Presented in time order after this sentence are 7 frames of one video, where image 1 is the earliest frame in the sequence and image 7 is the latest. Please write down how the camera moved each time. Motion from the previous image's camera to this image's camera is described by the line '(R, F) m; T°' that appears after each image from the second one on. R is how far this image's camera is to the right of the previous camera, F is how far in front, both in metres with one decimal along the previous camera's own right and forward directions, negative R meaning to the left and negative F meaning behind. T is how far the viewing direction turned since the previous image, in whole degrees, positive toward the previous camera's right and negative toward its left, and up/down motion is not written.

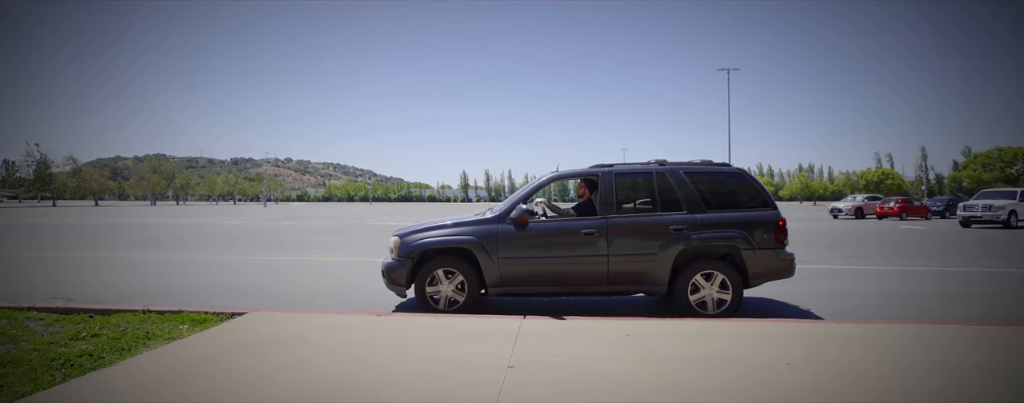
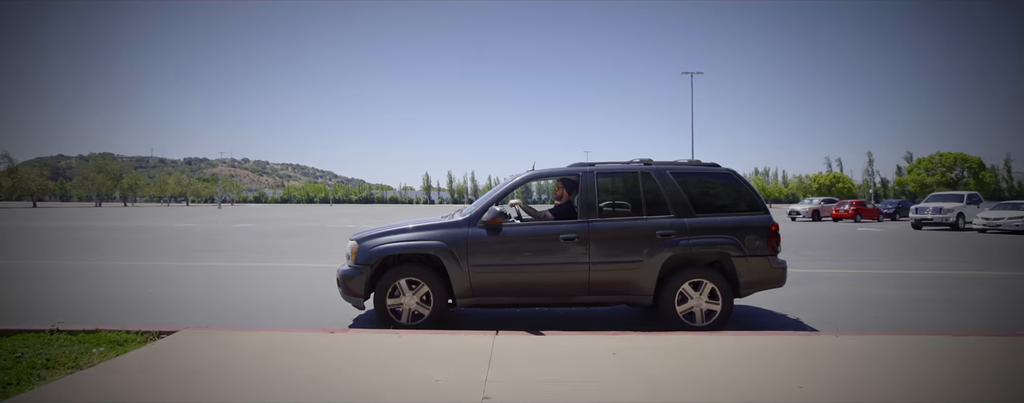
(-0.1, +0.6) m; +4°
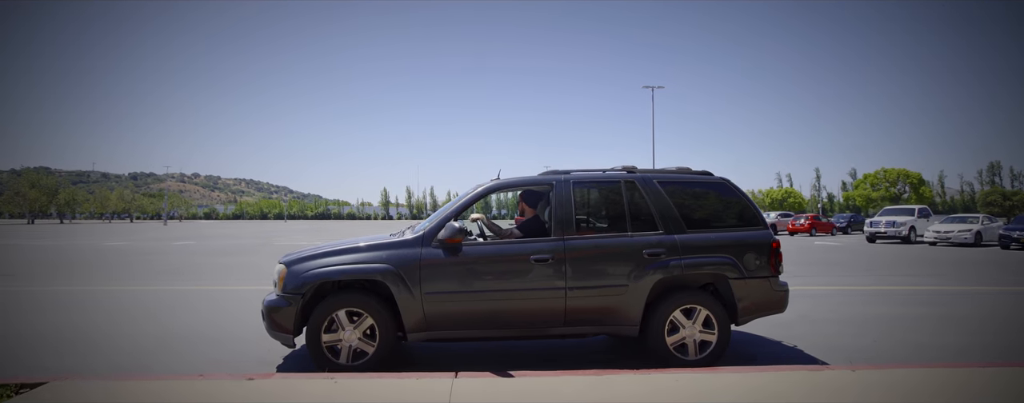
(0.0, +0.8) m; +4°
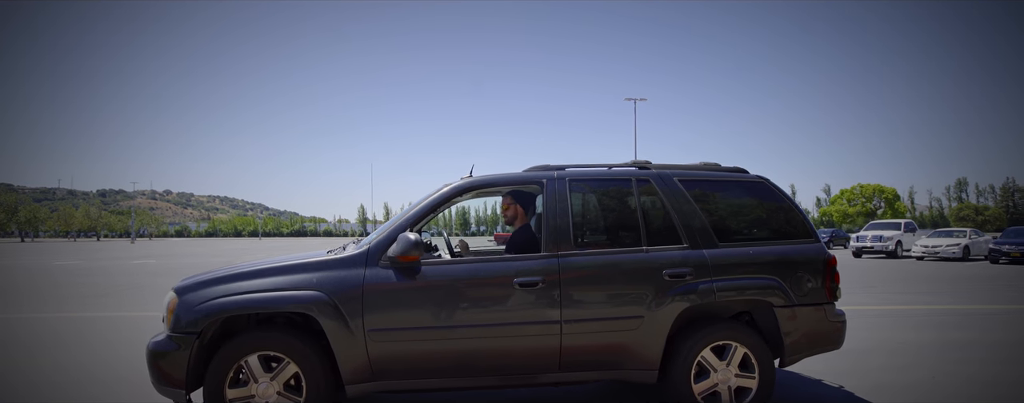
(0.0, +1.1) m; +2°
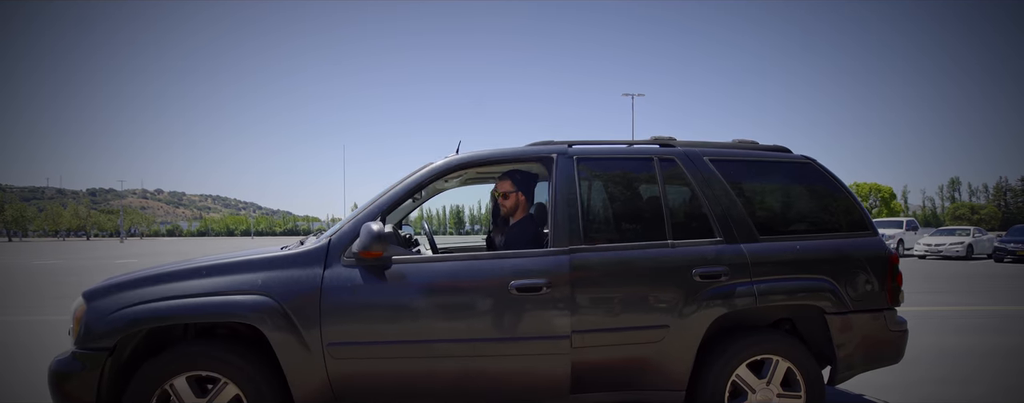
(0.0, +0.6) m; +1°
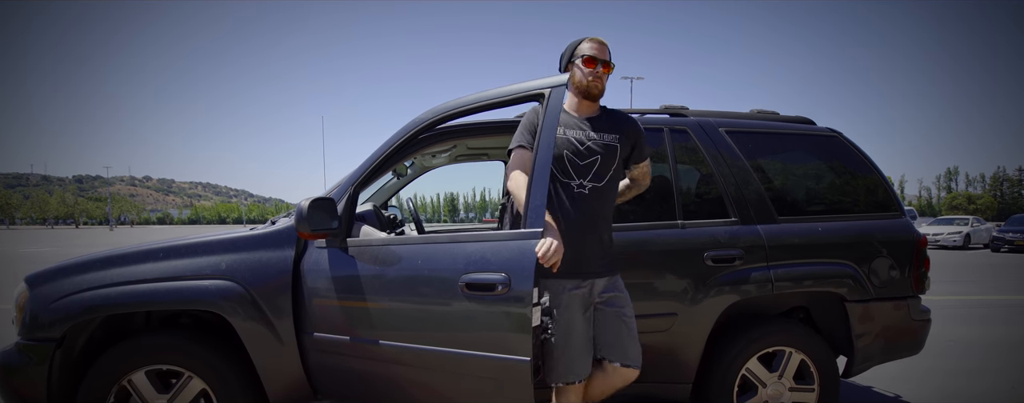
(0.0, +0.2) m; +1°
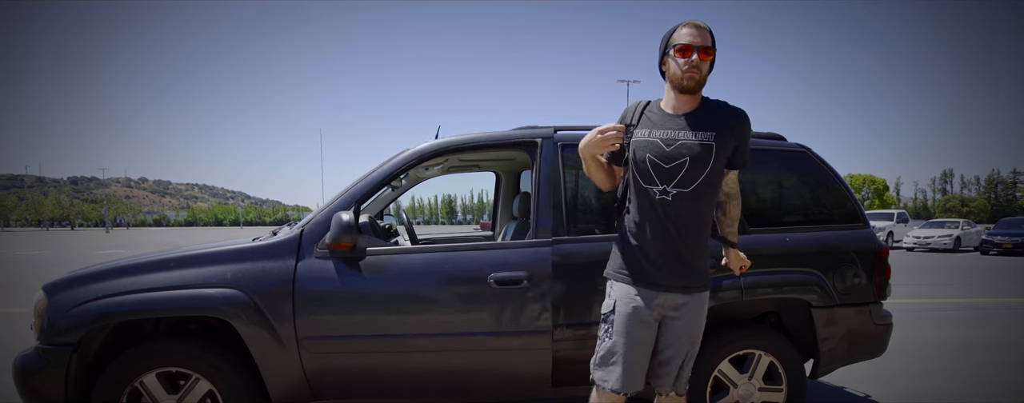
(+0.1, -0.2) m; 0°
